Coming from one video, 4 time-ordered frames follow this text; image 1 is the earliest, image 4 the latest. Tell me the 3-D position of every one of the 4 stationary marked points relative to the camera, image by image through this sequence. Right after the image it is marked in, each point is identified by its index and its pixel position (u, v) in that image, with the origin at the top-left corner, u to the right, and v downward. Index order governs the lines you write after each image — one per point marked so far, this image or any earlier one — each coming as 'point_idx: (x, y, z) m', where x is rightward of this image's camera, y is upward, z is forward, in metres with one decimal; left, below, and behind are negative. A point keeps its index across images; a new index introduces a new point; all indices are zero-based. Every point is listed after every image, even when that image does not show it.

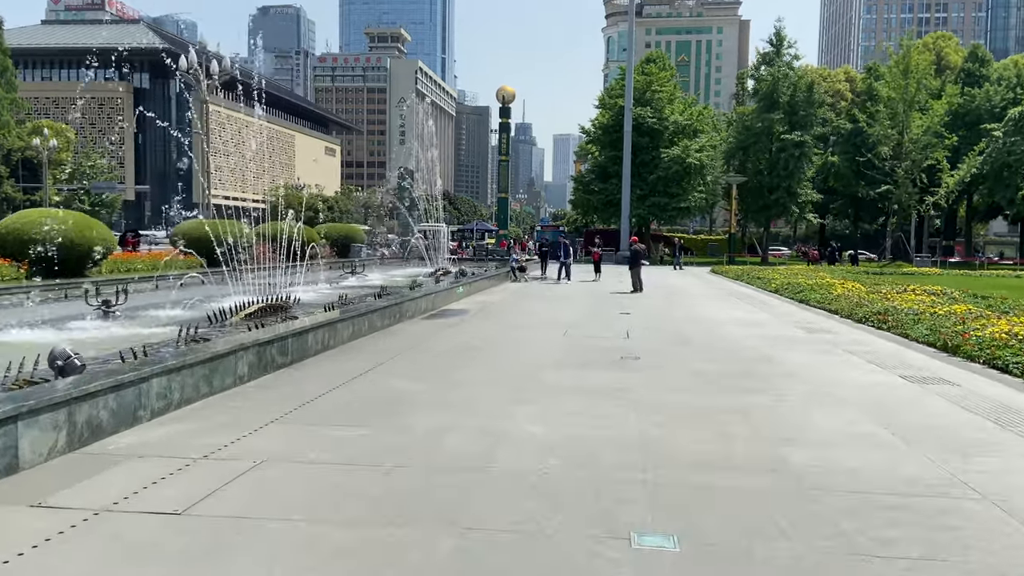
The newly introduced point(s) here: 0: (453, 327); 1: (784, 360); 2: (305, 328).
0: (-1.0, -0.7, +14.3) m
1: (+3.7, -1.0, +10.9) m
2: (-2.5, -0.5, +10.0) m
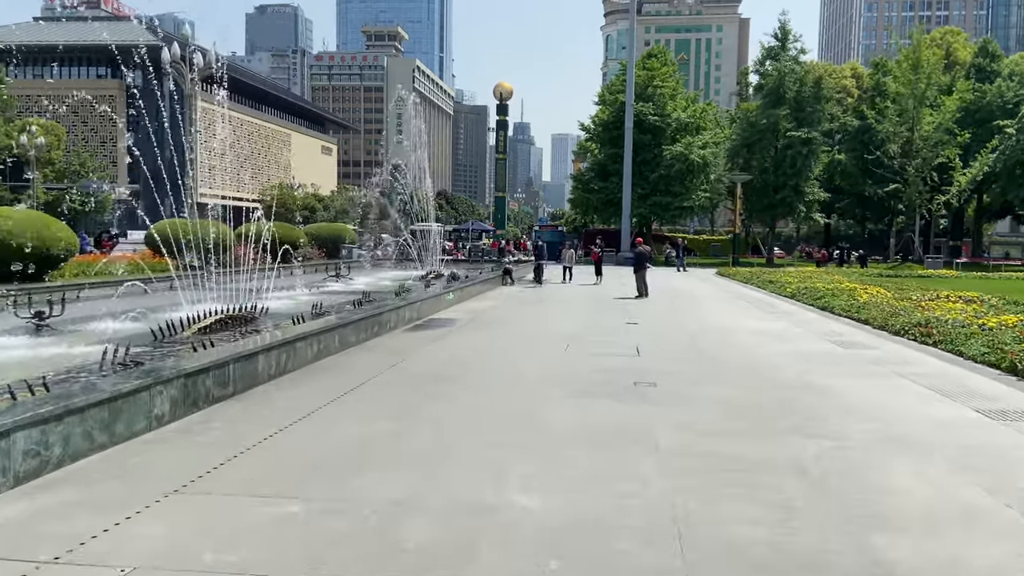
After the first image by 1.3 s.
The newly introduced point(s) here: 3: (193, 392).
0: (-1.1, -0.8, +12.6) m
1: (+3.6, -1.1, +9.2) m
2: (-2.6, -0.6, +8.2) m
3: (-2.8, -0.9, +7.1) m
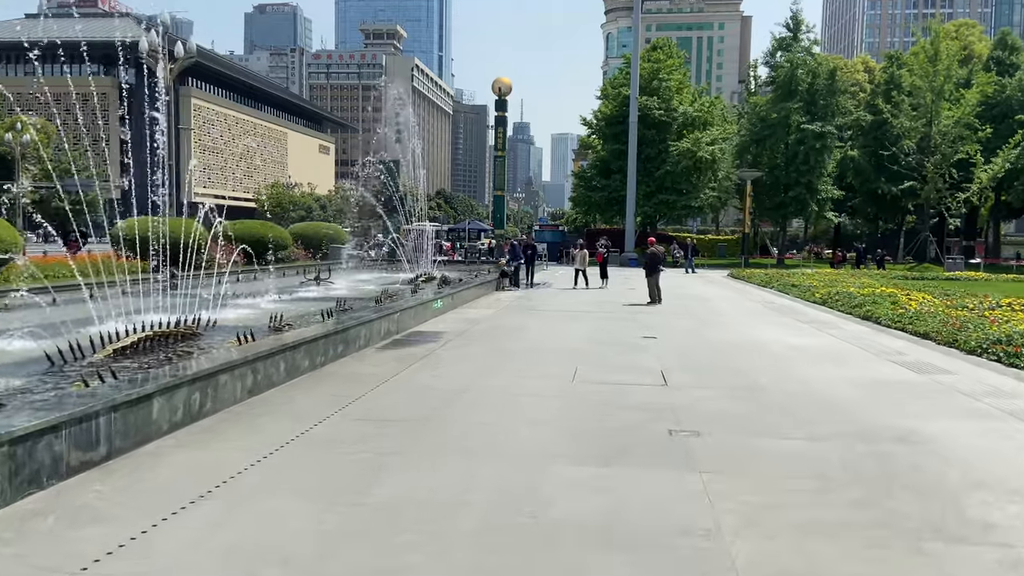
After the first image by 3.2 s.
0: (-1.2, -0.9, +10.3) m
1: (+3.5, -1.2, +6.9) m
2: (-2.7, -0.7, +5.9) m
3: (-2.9, -1.0, +4.8) m
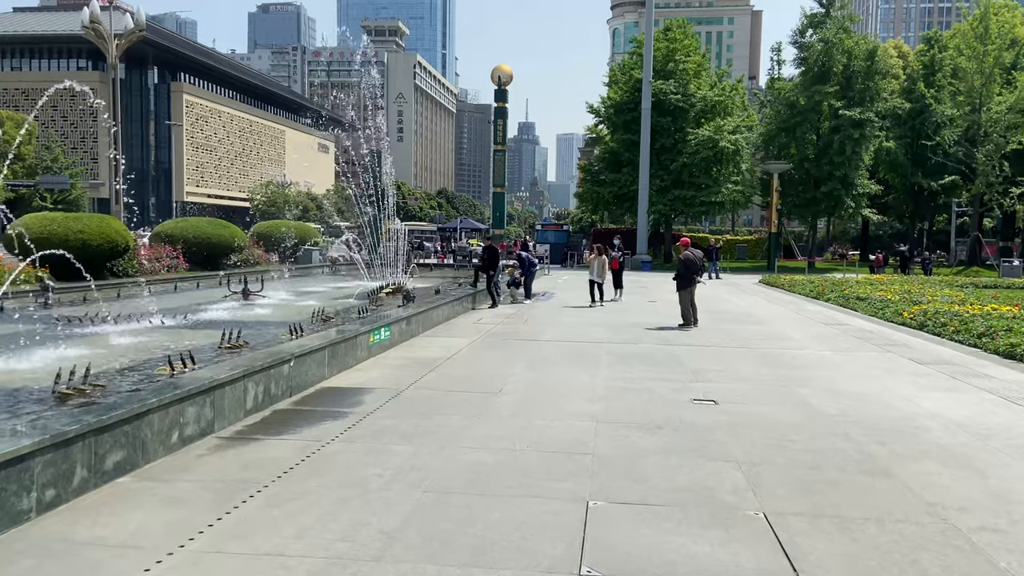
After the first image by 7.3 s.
0: (-1.5, -1.2, +5.3) m
1: (+3.2, -1.5, +1.9) m
2: (-3.0, -1.1, +0.9) m
3: (-3.2, -1.3, -0.2) m
